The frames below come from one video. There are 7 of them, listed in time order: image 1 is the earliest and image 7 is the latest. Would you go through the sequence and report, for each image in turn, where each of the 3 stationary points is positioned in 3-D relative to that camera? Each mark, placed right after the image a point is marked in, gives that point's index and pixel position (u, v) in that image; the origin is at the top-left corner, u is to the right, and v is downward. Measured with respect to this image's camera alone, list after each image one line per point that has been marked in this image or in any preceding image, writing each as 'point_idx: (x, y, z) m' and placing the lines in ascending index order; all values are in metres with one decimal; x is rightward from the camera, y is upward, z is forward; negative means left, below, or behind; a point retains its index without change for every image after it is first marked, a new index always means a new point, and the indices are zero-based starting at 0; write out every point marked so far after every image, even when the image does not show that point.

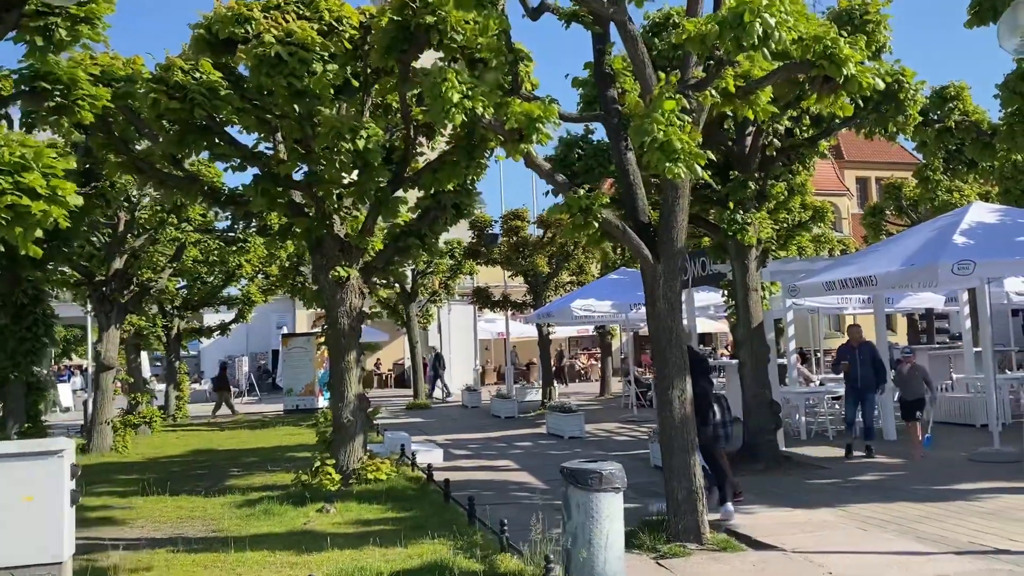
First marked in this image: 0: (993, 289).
0: (+10.6, 0.0, +19.2) m
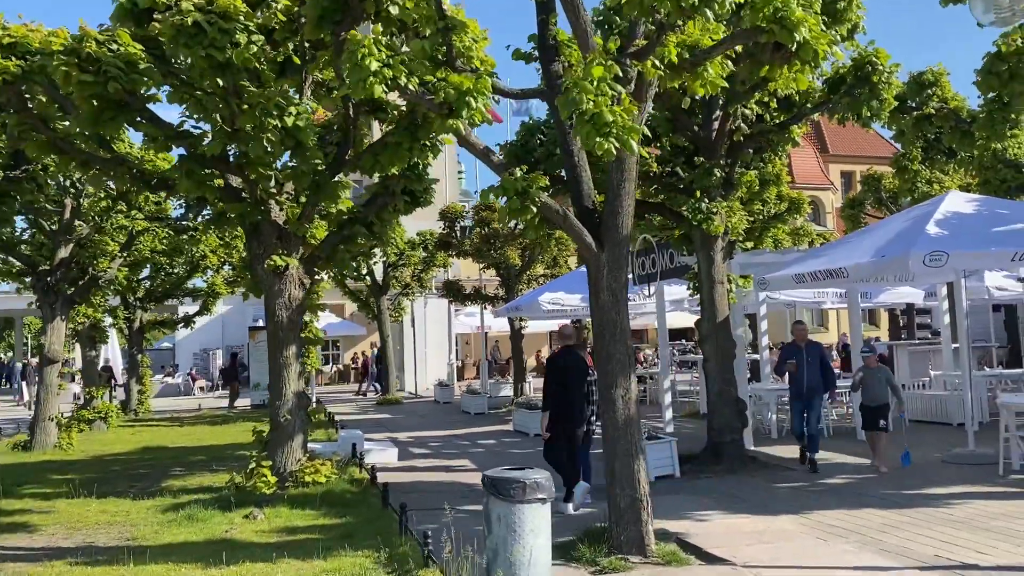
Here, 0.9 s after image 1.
0: (+9.9, +0.1, +18.7) m
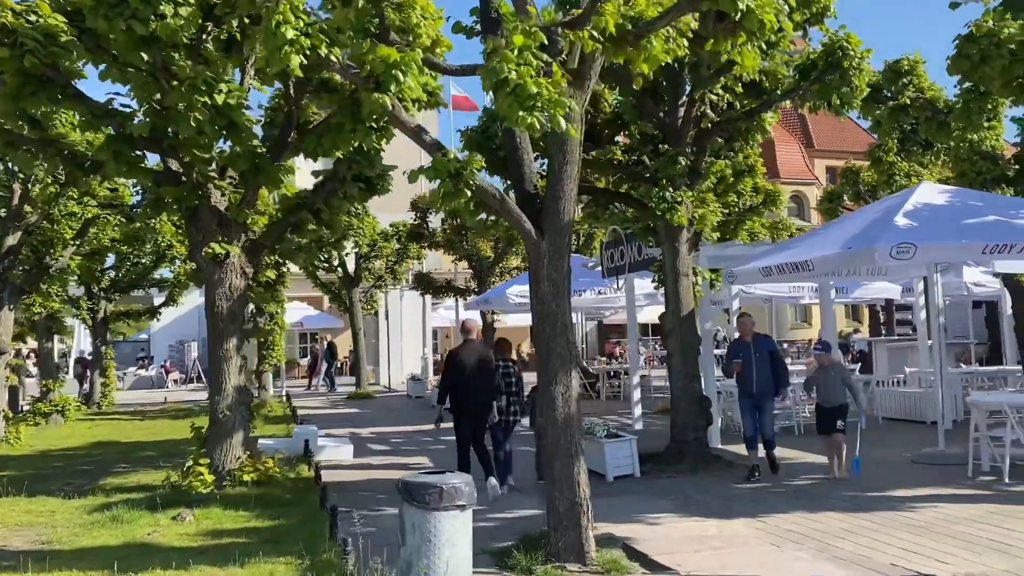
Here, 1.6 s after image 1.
0: (+9.3, +0.2, +18.4) m
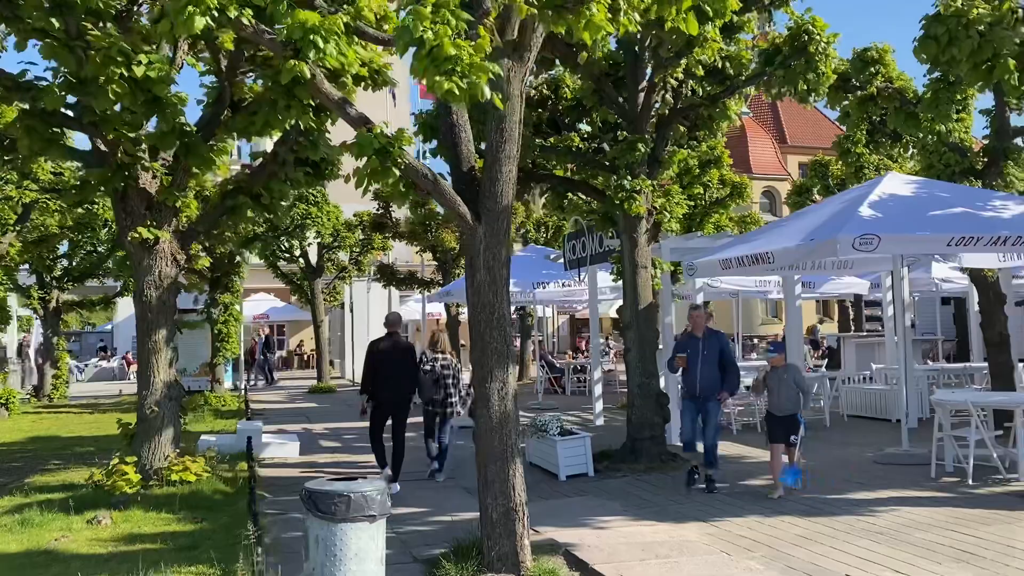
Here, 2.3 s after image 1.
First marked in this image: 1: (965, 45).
0: (+8.5, +0.3, +18.2) m
1: (+4.0, +2.1, +7.7) m
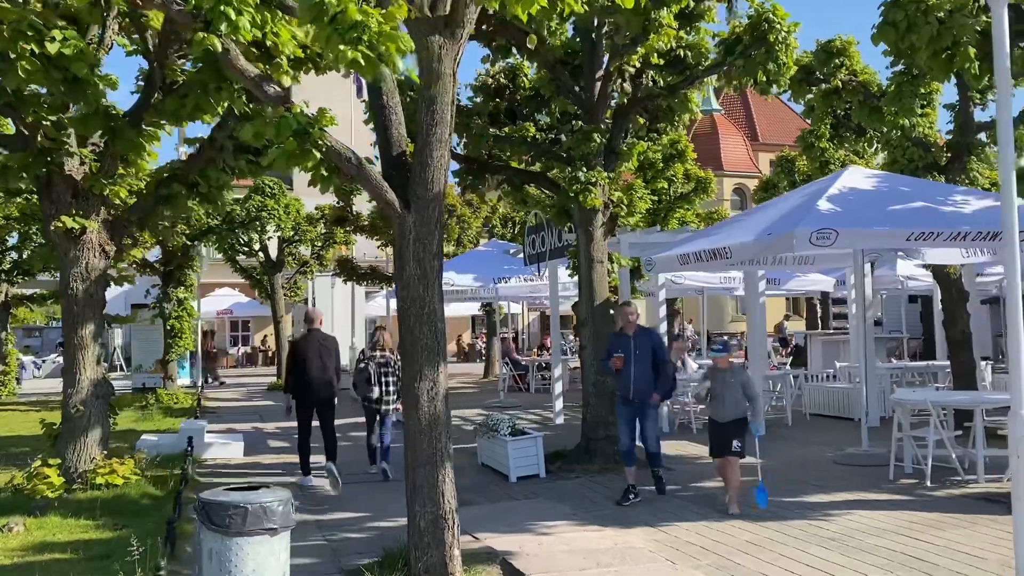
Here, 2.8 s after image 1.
0: (+7.7, +0.3, +18.0) m
1: (+3.5, +2.2, +7.4) m
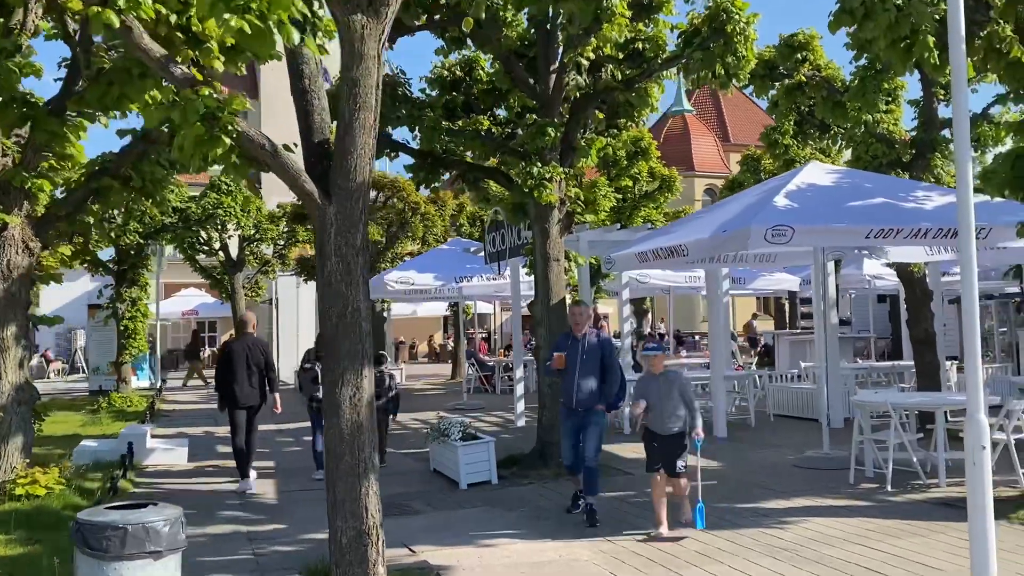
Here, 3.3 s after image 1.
0: (+7.0, +0.3, +17.9) m
1: (+3.0, +2.2, +7.1) m
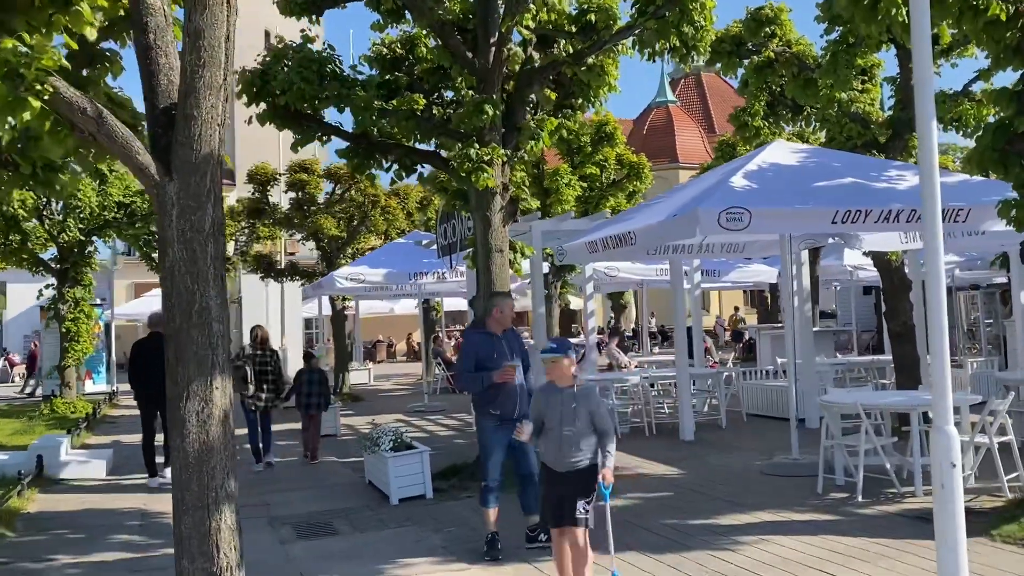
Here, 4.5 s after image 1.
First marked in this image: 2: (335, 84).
0: (+6.2, +0.5, +17.1) m
1: (+2.4, +2.3, +6.3) m
2: (-1.9, +2.2, +9.5) m
